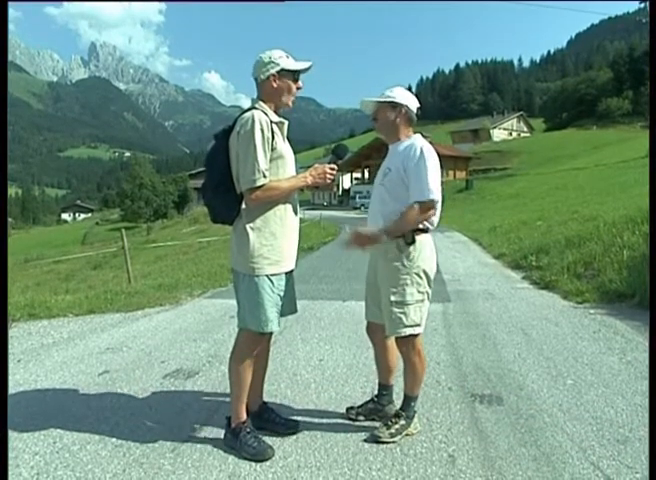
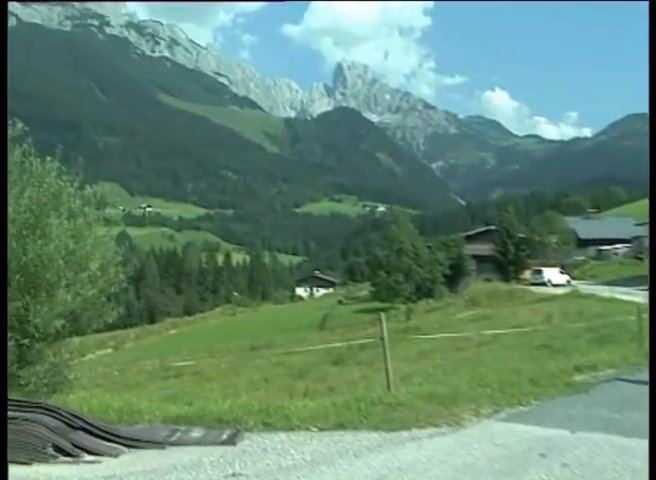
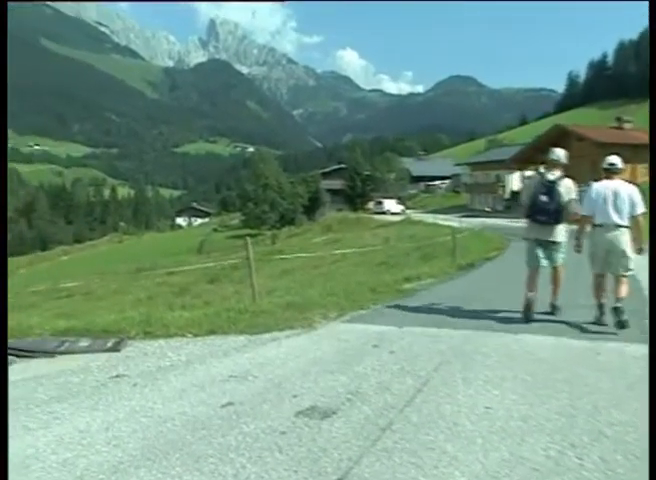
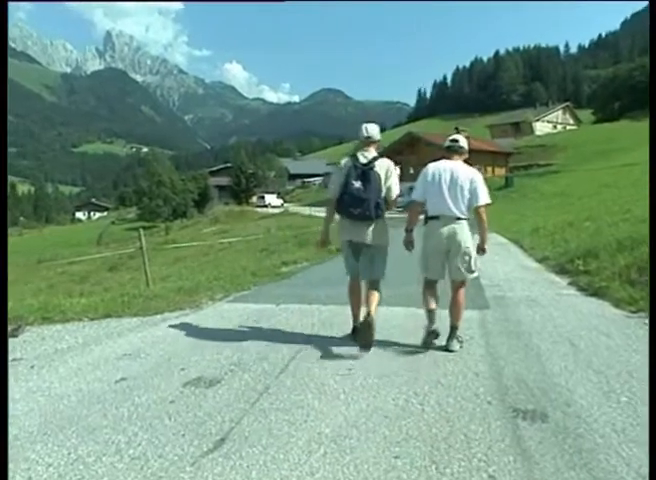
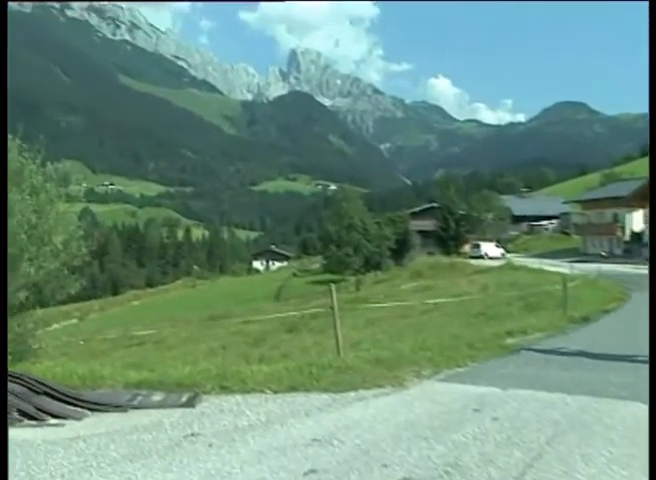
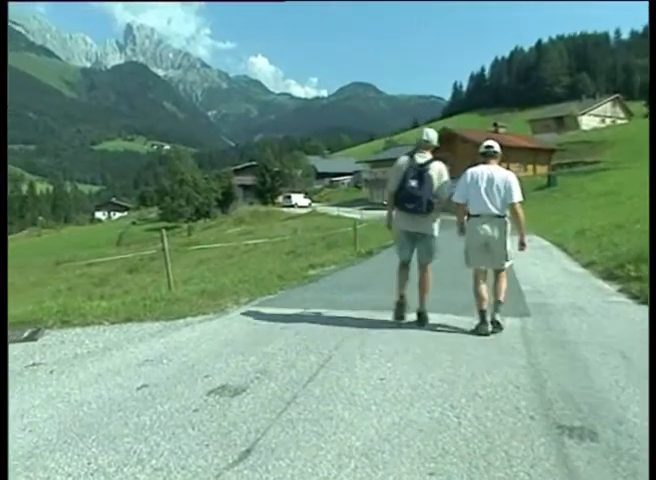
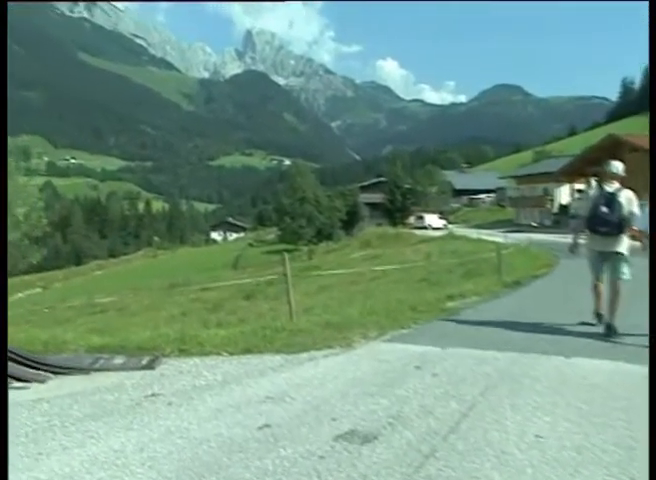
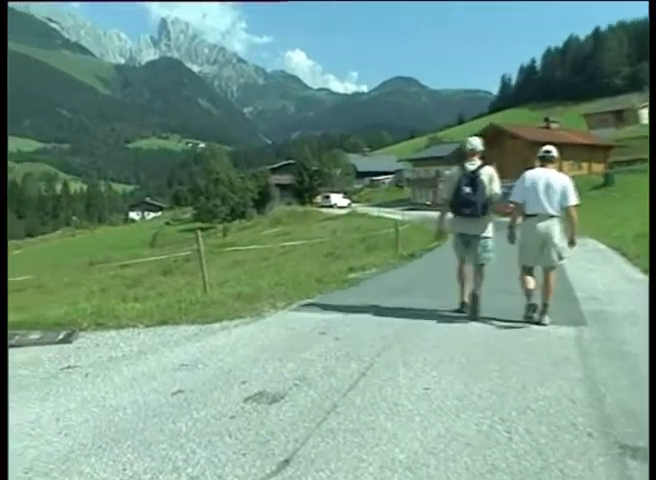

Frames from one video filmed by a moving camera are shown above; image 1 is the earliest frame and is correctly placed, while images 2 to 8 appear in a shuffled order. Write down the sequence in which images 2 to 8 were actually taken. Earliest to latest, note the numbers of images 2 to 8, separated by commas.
4, 6, 8, 3, 7, 5, 2
